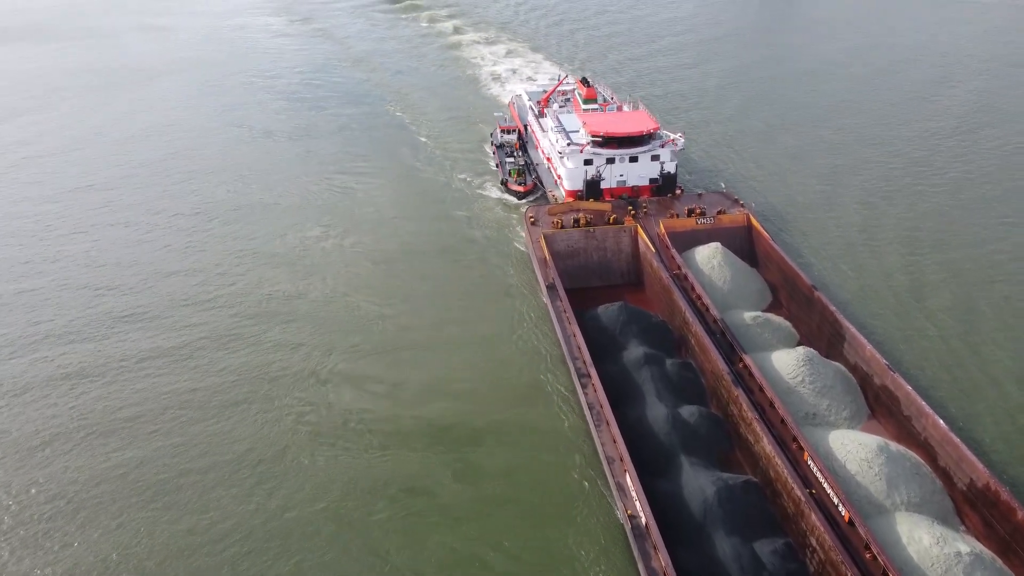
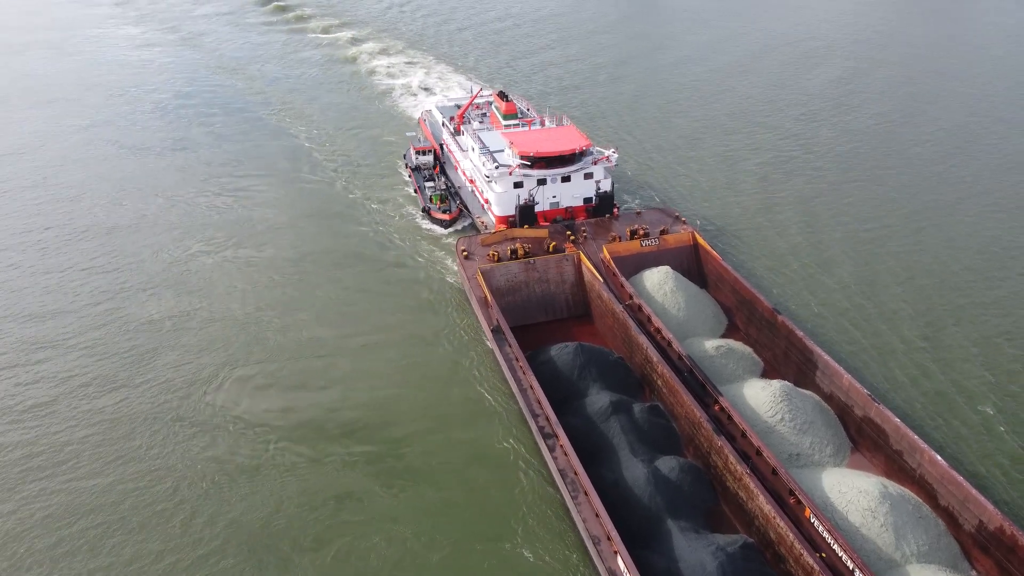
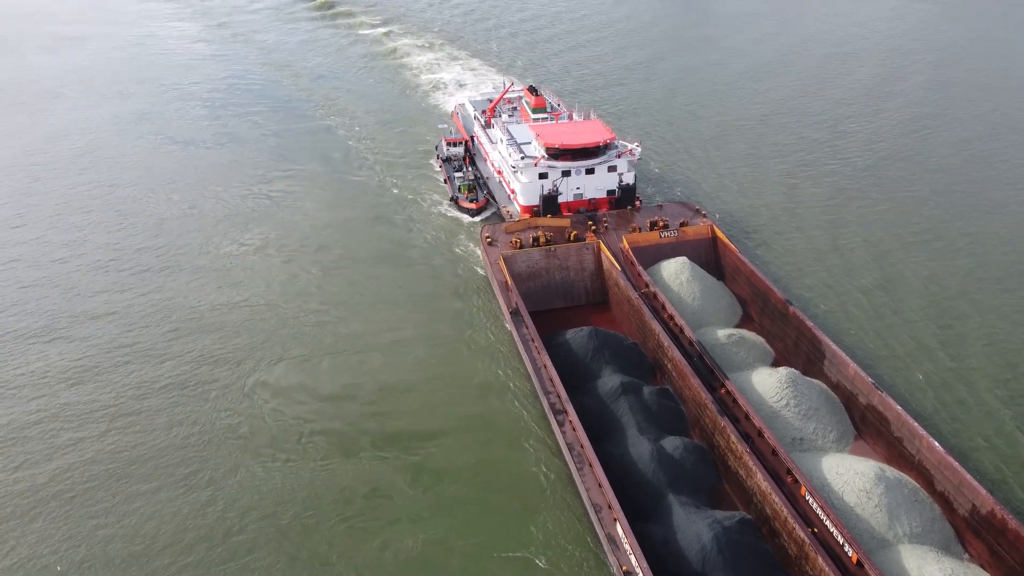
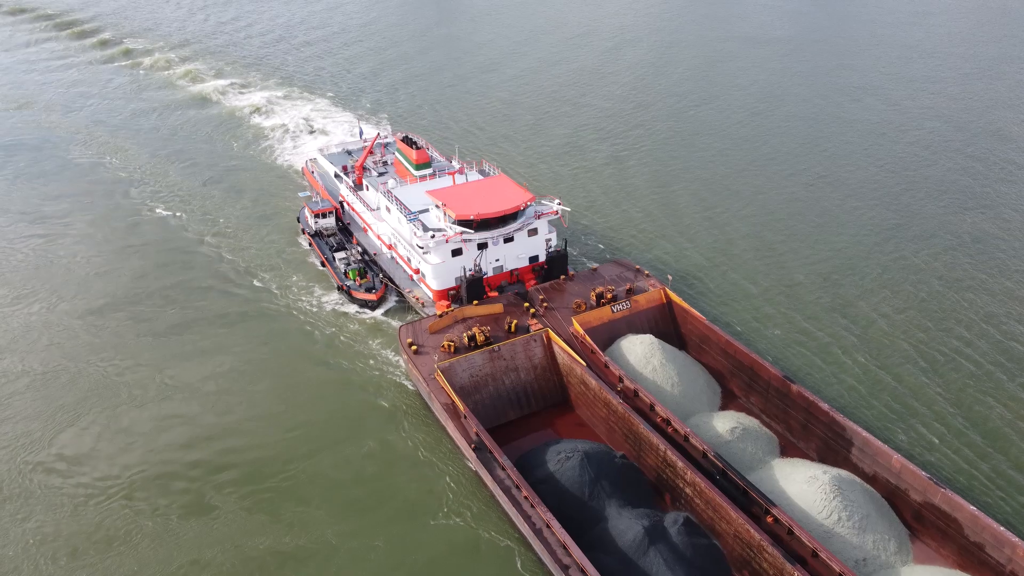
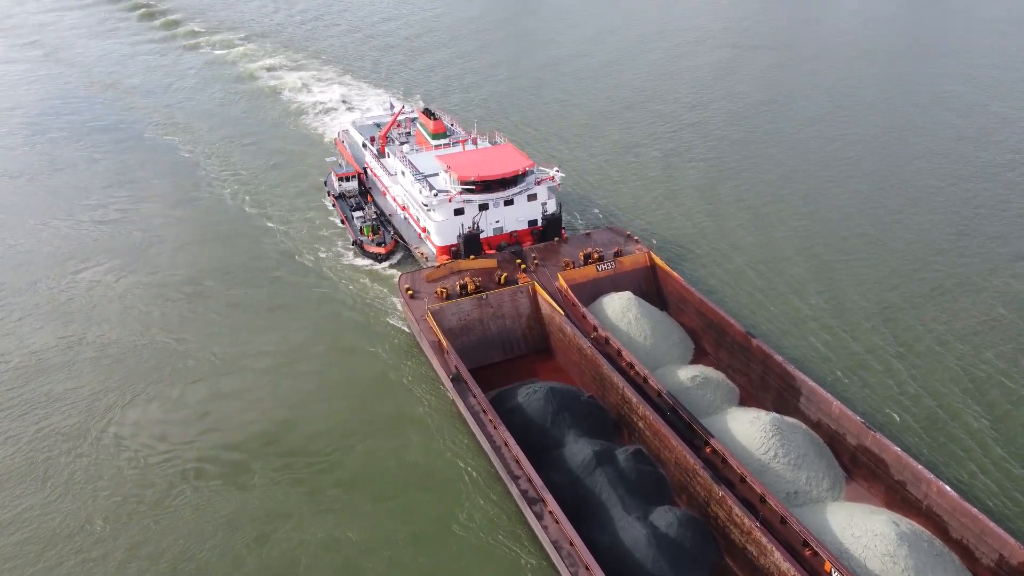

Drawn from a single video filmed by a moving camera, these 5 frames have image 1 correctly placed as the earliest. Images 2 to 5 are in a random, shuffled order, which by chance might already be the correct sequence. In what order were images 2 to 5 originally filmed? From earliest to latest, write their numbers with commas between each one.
3, 2, 5, 4
